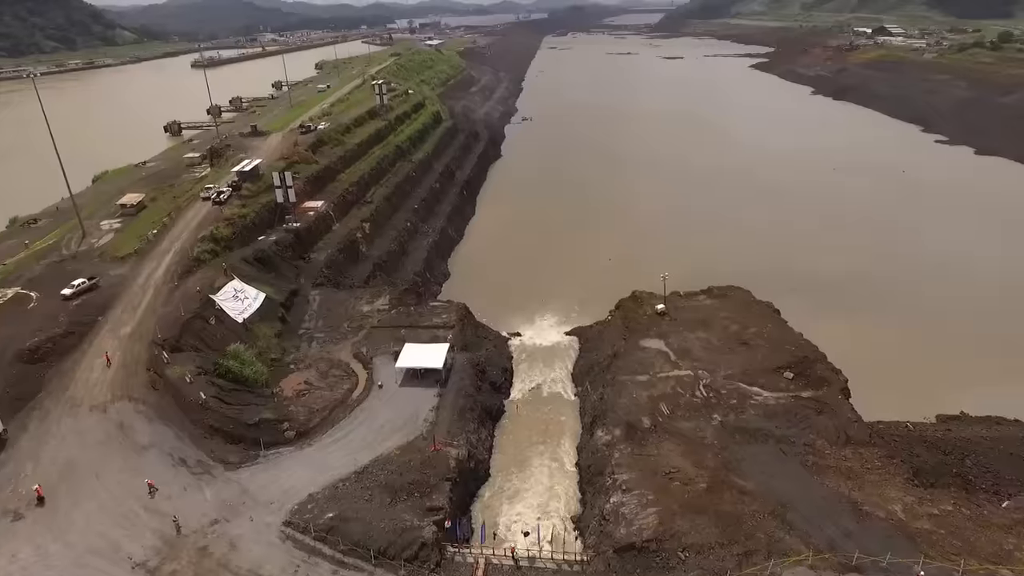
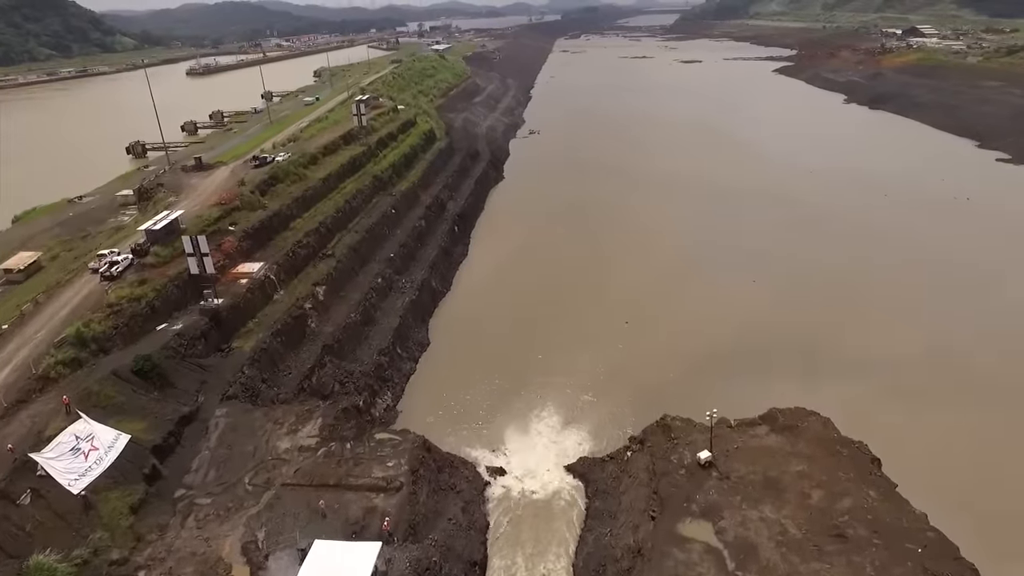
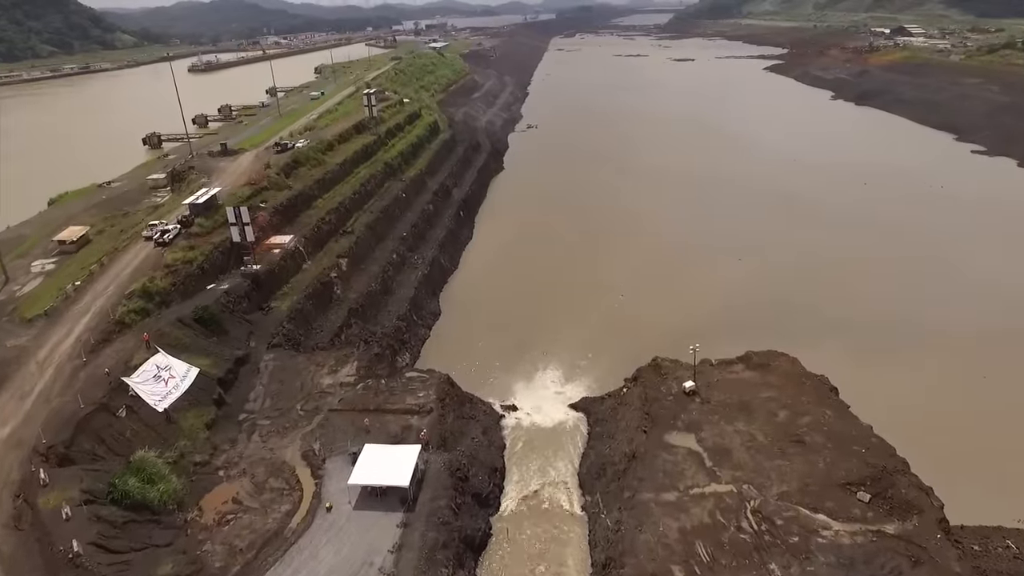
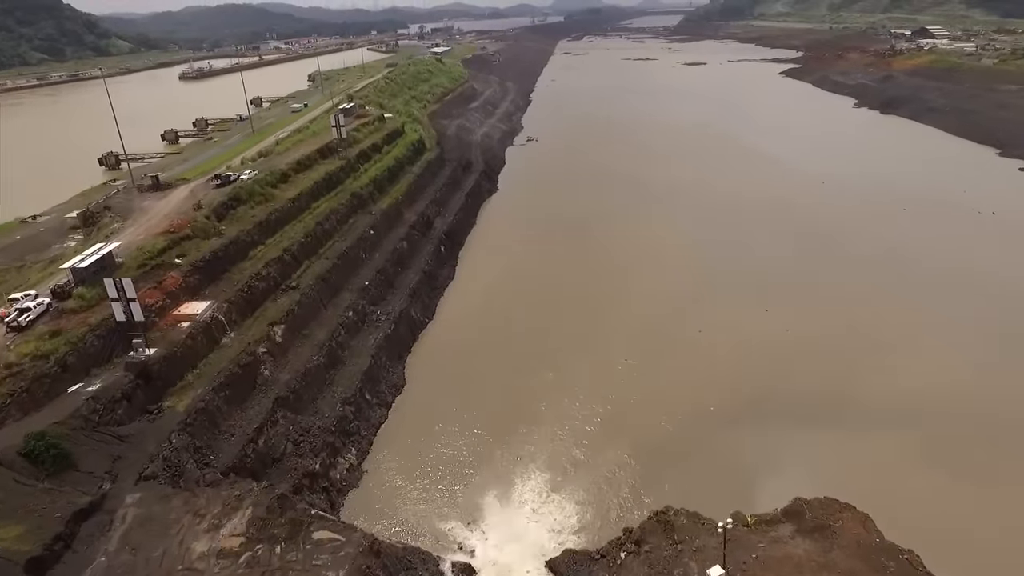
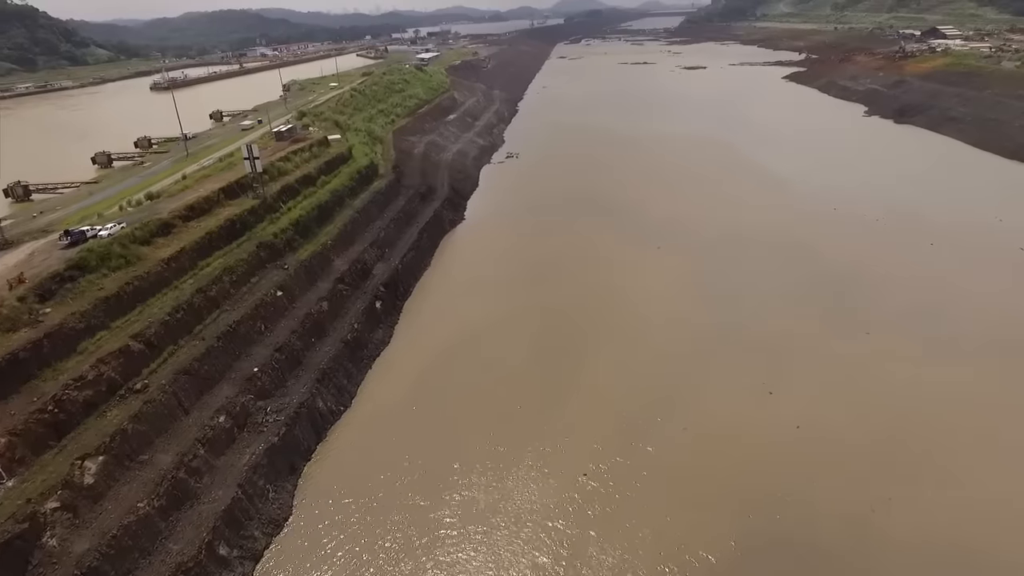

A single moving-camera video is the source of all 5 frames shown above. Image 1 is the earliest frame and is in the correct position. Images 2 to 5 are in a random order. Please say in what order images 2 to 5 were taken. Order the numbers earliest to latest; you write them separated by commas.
3, 2, 4, 5
